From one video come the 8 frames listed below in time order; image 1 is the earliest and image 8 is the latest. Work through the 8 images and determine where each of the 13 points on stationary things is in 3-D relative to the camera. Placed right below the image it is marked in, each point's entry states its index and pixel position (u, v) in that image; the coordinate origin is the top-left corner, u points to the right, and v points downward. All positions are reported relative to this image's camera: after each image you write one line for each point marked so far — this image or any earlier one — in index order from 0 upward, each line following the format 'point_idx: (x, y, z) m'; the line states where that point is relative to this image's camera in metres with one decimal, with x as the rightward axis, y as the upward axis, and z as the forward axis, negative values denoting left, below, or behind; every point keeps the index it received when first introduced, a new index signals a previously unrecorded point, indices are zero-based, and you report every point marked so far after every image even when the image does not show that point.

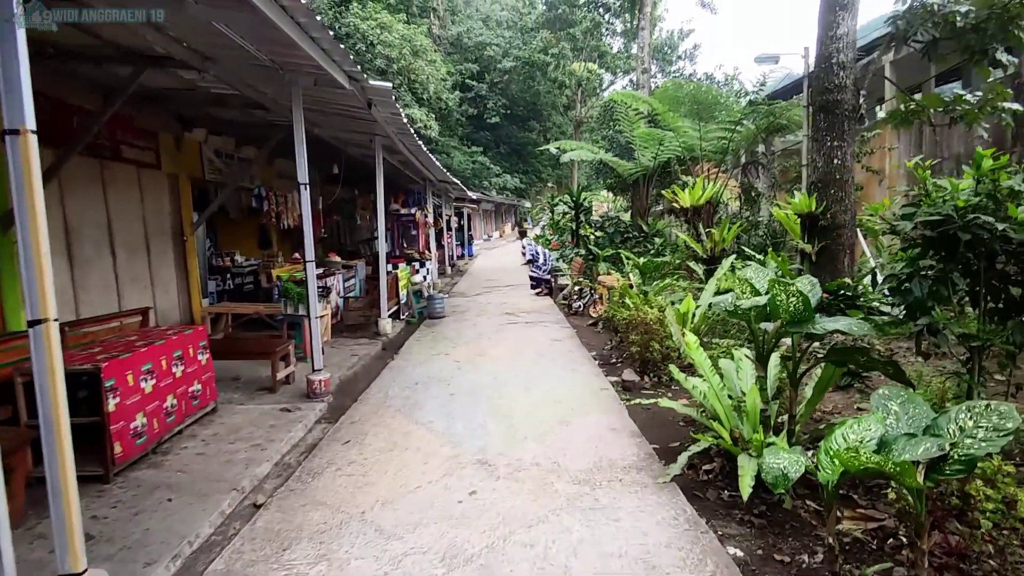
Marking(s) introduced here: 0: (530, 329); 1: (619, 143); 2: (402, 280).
0: (+0.2, -0.5, +6.7) m
1: (+3.3, +4.4, +18.1) m
2: (-1.5, +0.1, +8.1) m
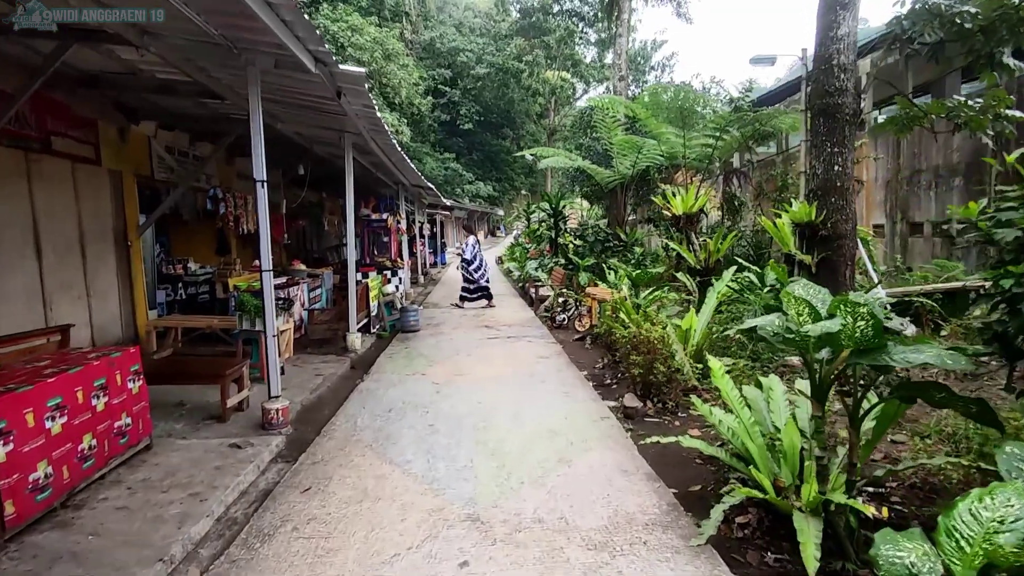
0: (0.0, -0.6, +6.2) m
1: (+2.5, +4.1, +17.7) m
2: (-1.8, 0.0, +7.4) m
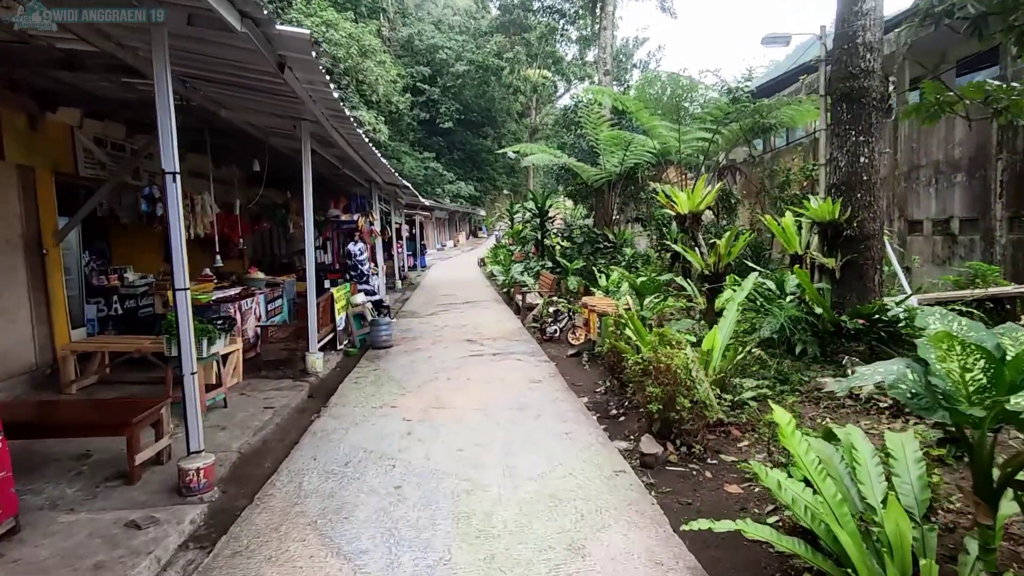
0: (-0.1, -0.7, +5.4) m
1: (+2.0, +4.0, +17.0) m
2: (-1.9, -0.2, +6.6) m
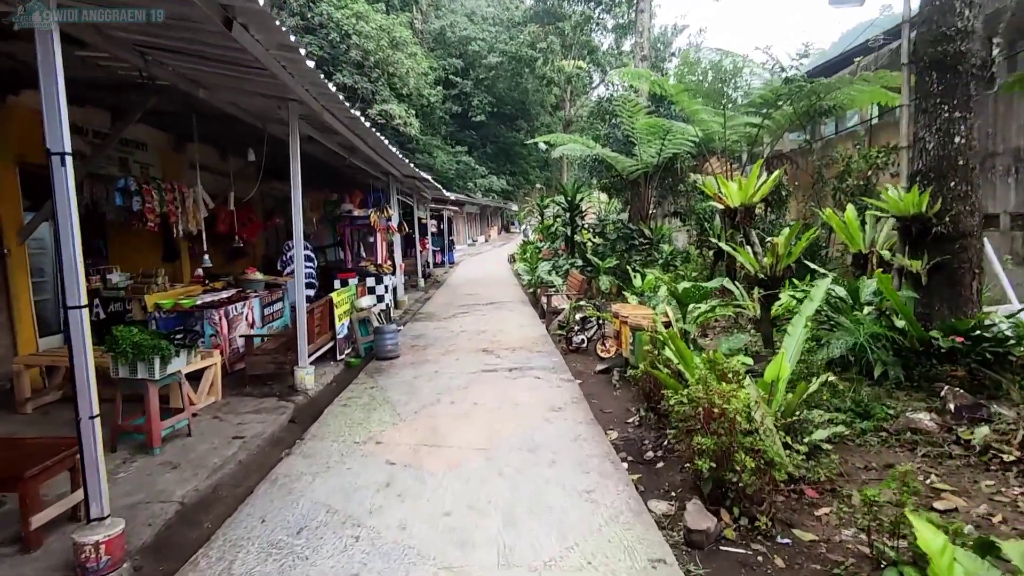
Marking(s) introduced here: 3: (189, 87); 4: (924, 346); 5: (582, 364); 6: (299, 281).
0: (0.0, -0.8, +4.6) m
1: (+2.8, +4.1, +16.0) m
2: (-1.7, -0.2, +5.9) m
3: (-2.5, +1.5, +4.5) m
4: (+2.9, -0.4, +4.1) m
5: (+0.6, -0.7, +5.4) m
6: (-1.7, +0.1, +4.8) m
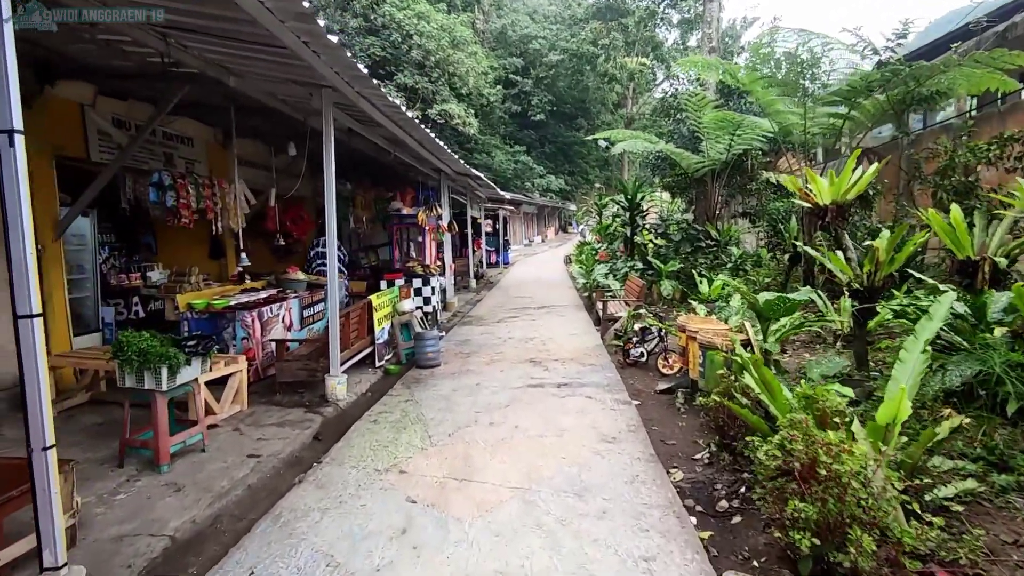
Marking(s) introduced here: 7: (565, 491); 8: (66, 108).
0: (+0.3, -0.8, +4.1) m
1: (+4.3, +4.0, +15.1) m
2: (-1.2, -0.2, +5.5) m
3: (-2.1, +1.5, +4.2) m
4: (+3.2, -0.5, +3.3) m
5: (+1.0, -0.8, +4.8) m
6: (-1.4, 0.0, +4.5) m
7: (+0.3, -0.9, +2.8) m
8: (-3.6, +1.5, +4.8) m
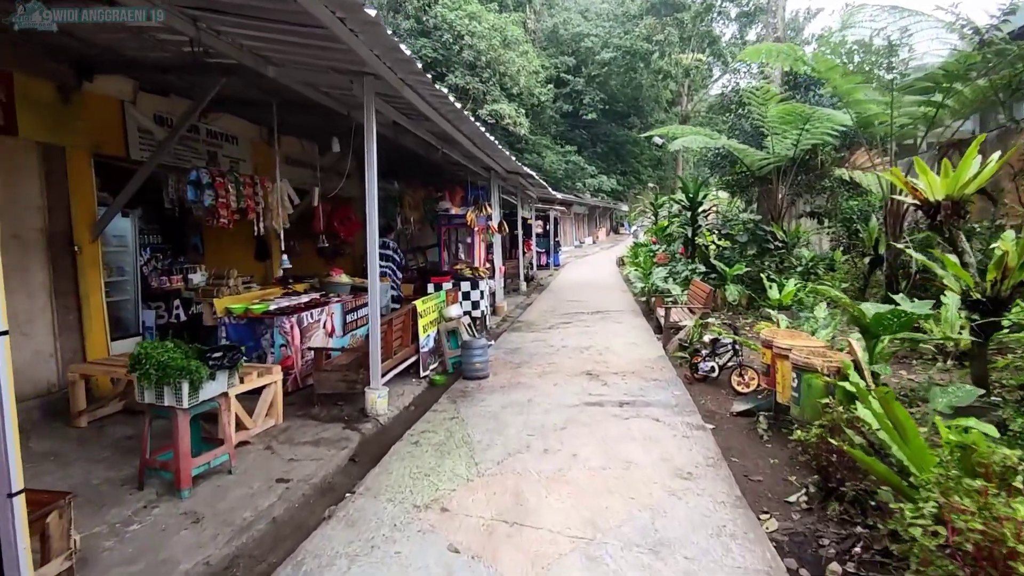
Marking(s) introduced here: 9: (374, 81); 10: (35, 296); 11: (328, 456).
0: (+0.7, -0.9, +3.6) m
1: (+5.6, +3.9, +14.3) m
2: (-0.8, -0.3, +5.2) m
3: (-1.7, +1.5, +3.9) m
4: (+3.4, -0.6, +2.6) m
5: (+1.5, -0.8, +4.3) m
6: (-1.0, 0.0, +4.1) m
7: (+0.5, -1.0, +2.3) m
8: (-3.2, +1.4, +4.6) m
9: (-0.9, +1.4, +4.0) m
10: (-3.3, -0.1, +4.1) m
11: (-1.1, -1.0, +3.4) m
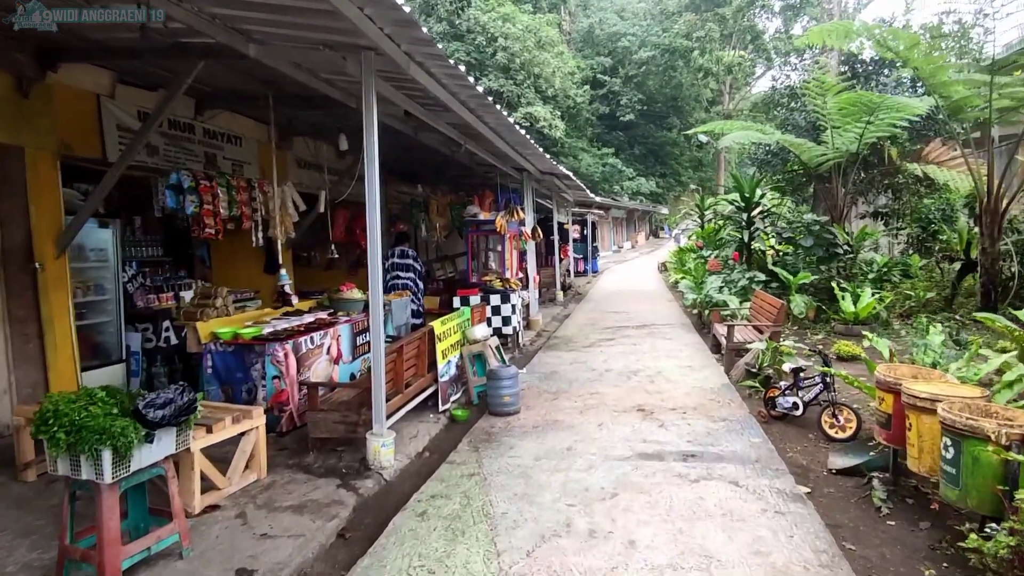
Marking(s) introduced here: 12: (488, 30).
0: (+0.9, -1.0, +2.7) m
1: (+6.4, +3.7, +13.2) m
2: (-0.5, -0.4, +4.4) m
3: (-1.5, +1.4, +3.2) m
4: (+3.5, -0.7, +1.6) m
5: (+1.7, -0.9, +3.4) m
6: (-0.8, -0.1, +3.4) m
7: (+0.6, -1.1, +1.4) m
8: (-3.0, +1.3, +4.0) m
9: (-0.8, +1.3, +3.3) m
10: (-3.1, -0.2, +3.5) m
11: (-0.9, -1.1, +2.7) m
12: (-0.7, +6.8, +15.4) m
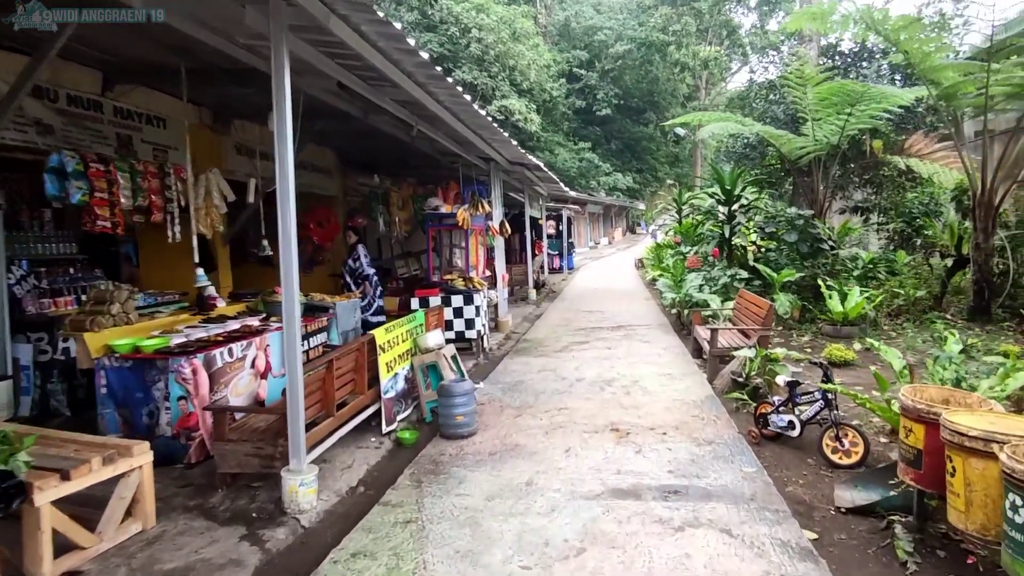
0: (+0.6, -1.0, +2.2) m
1: (+5.8, +3.8, +12.8) m
2: (-0.8, -0.4, +3.8) m
3: (-1.8, +1.3, +2.6) m
4: (+3.3, -0.7, +1.1) m
5: (+1.4, -0.9, +2.8) m
6: (-1.0, -0.1, +2.7) m
7: (+0.4, -1.1, +0.9) m
8: (-3.2, +1.3, +3.3) m
9: (-1.0, +1.3, +2.7) m
10: (-3.3, -0.2, +2.8) m
11: (-1.1, -1.1, +2.1) m
12: (-1.4, +6.9, +14.7) m
